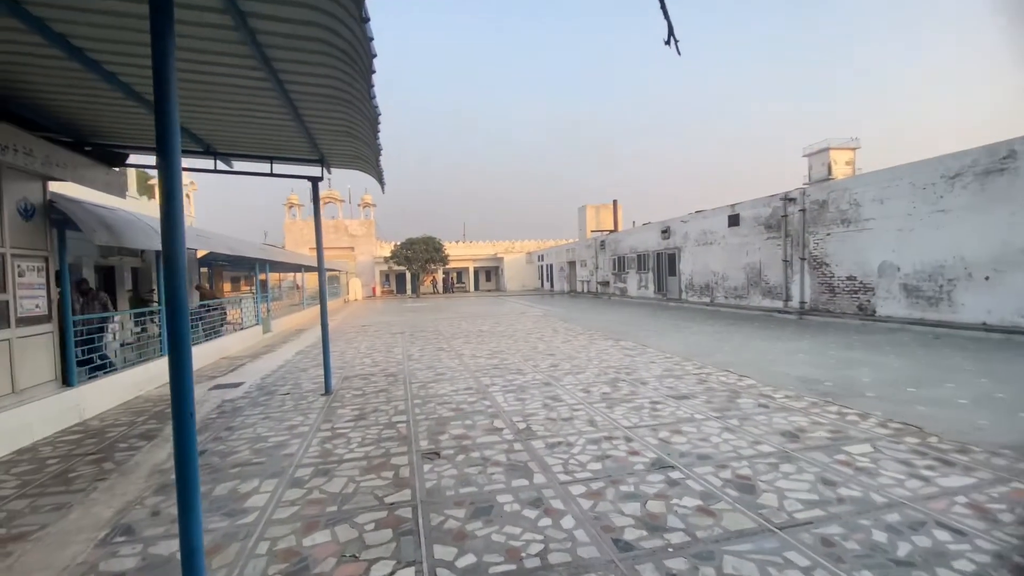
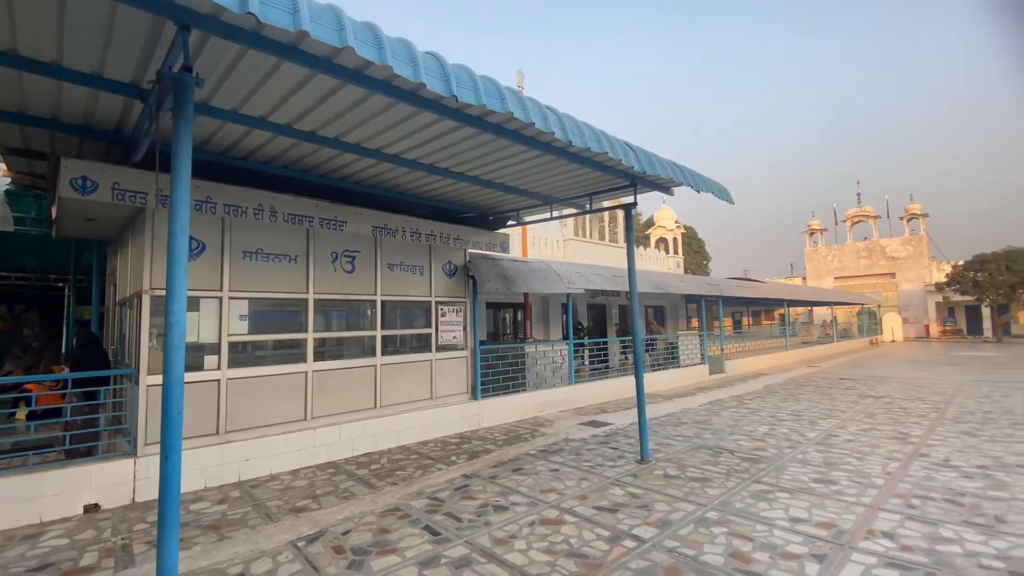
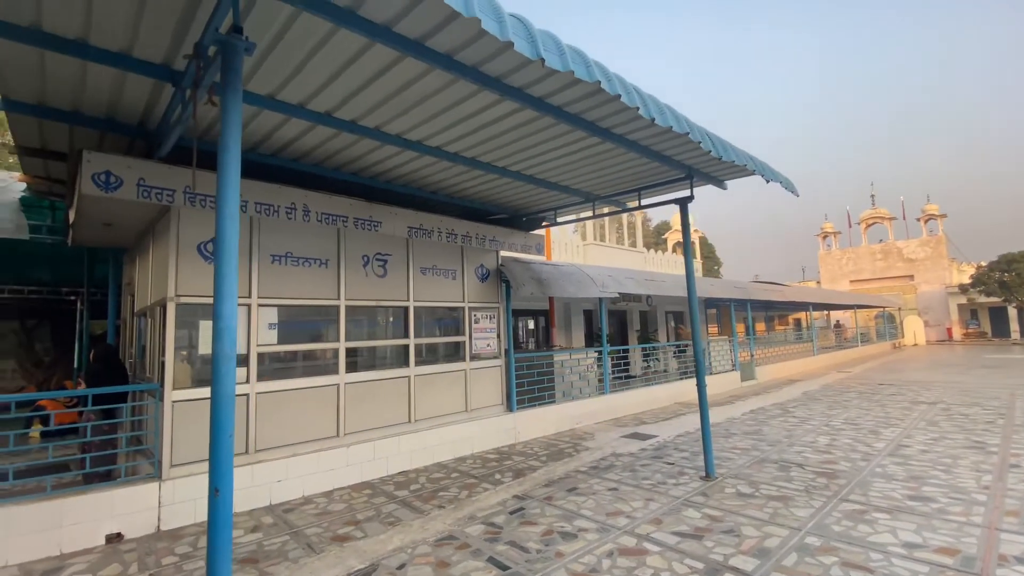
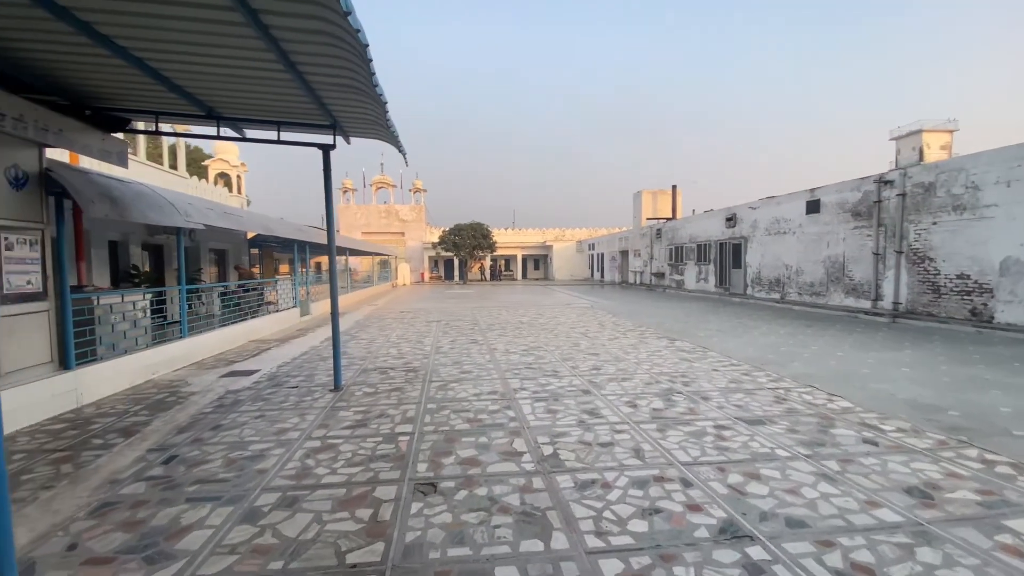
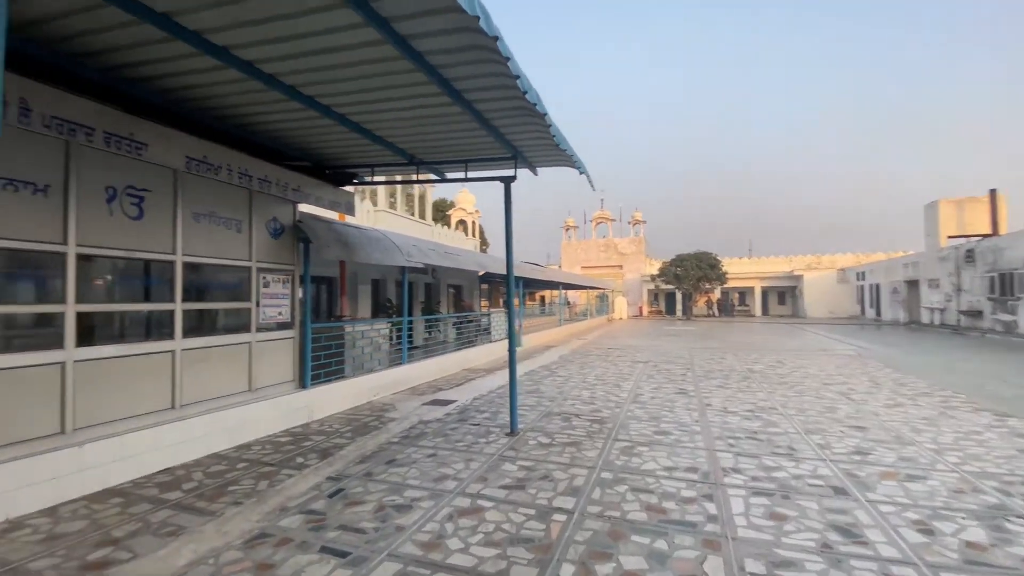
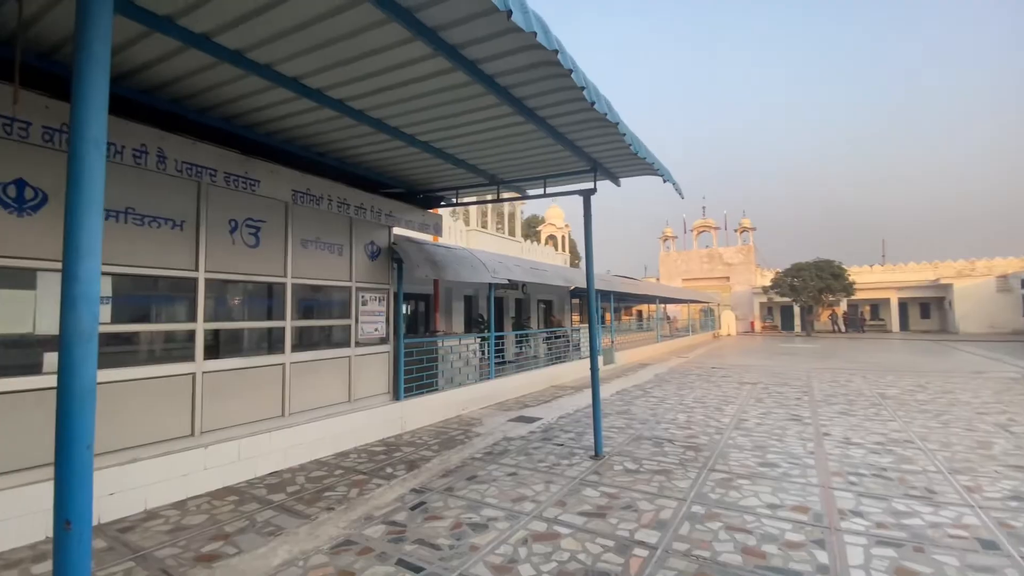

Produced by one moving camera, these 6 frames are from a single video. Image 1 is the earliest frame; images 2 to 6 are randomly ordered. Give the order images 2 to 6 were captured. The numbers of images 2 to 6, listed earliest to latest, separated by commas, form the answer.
4, 5, 6, 3, 2
